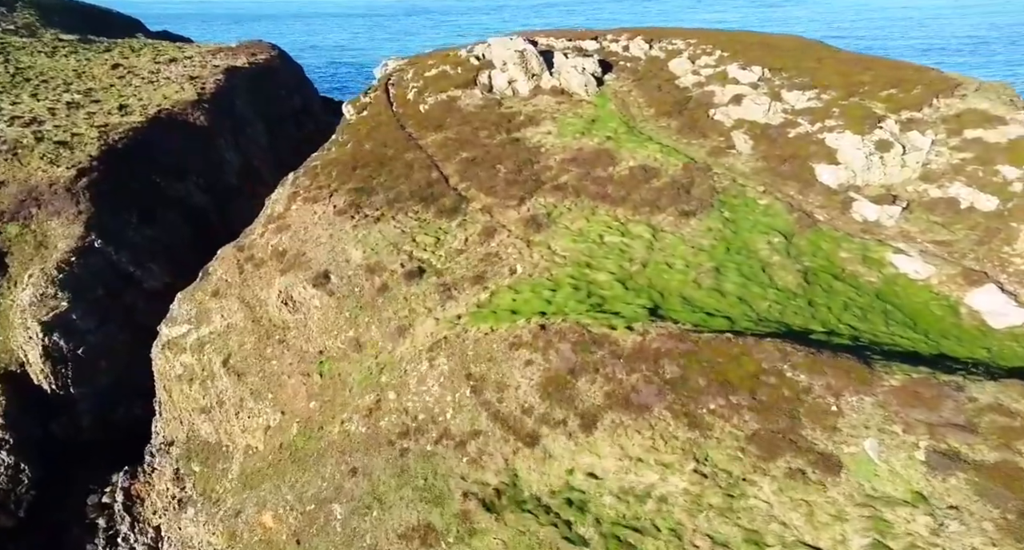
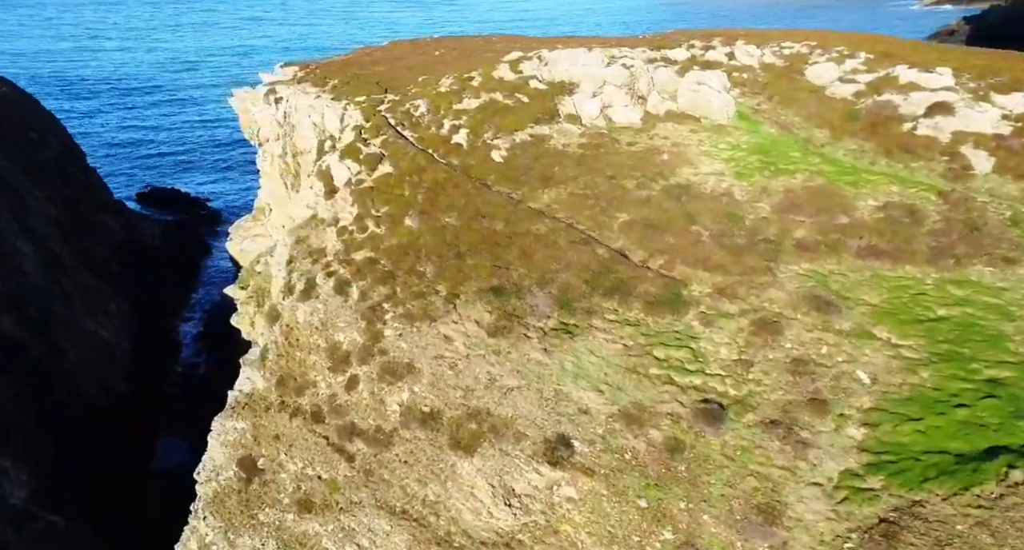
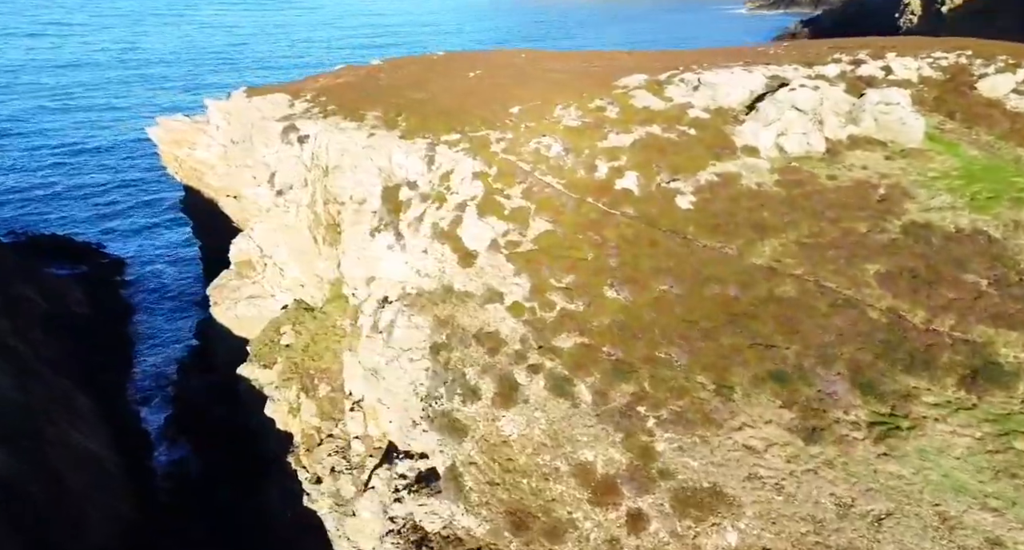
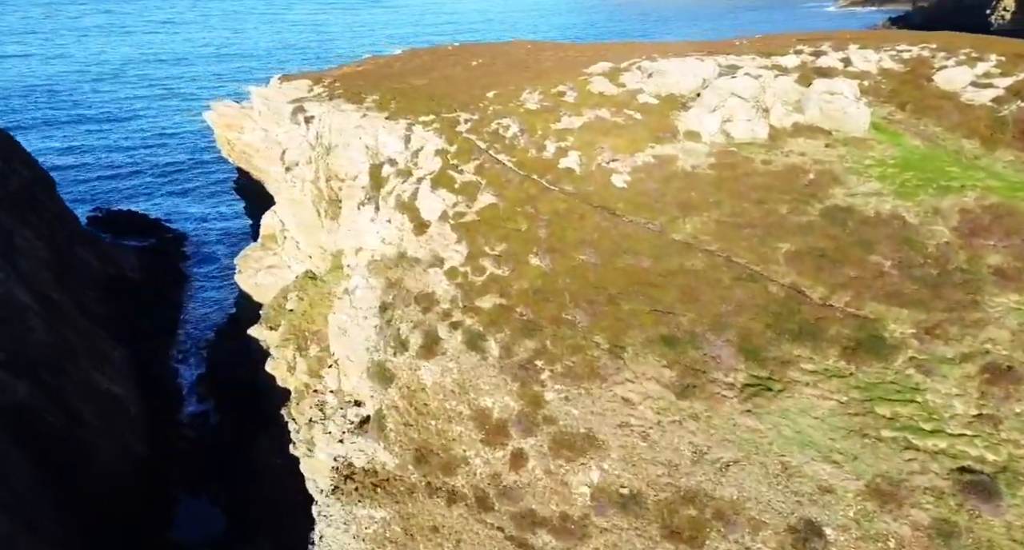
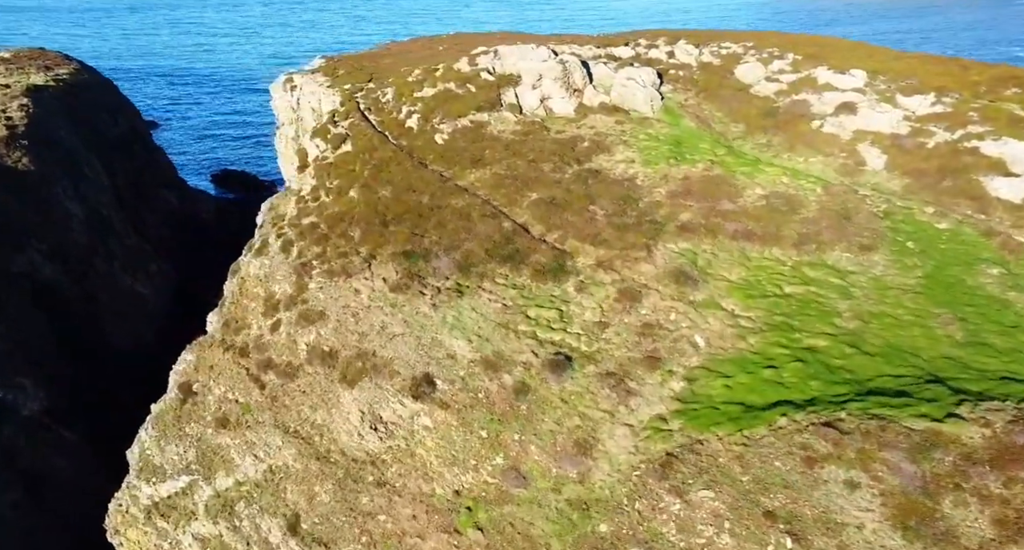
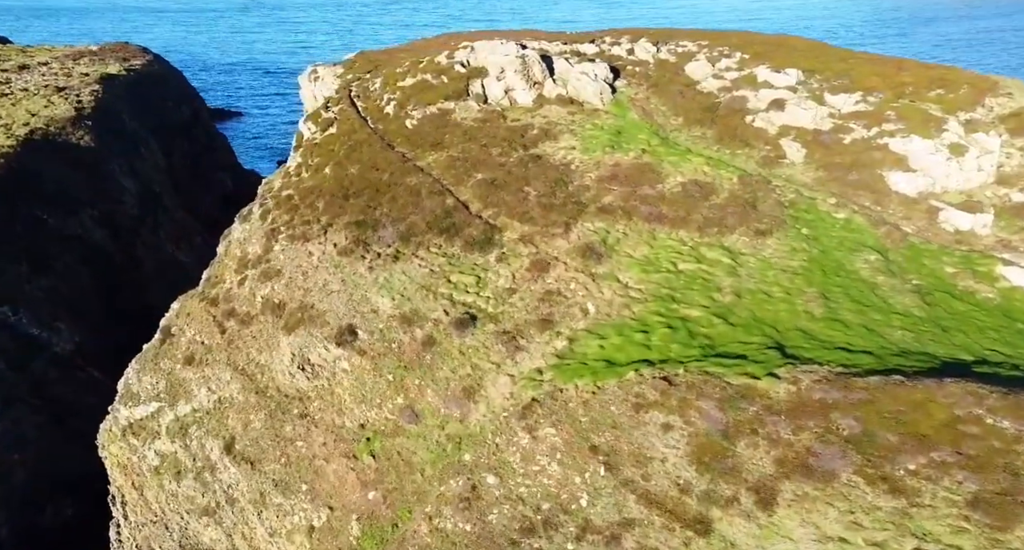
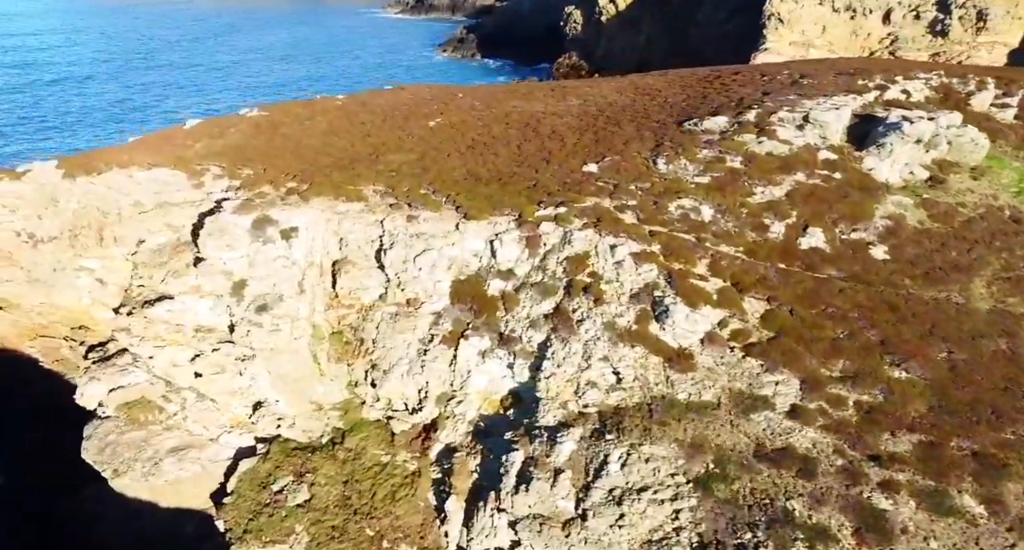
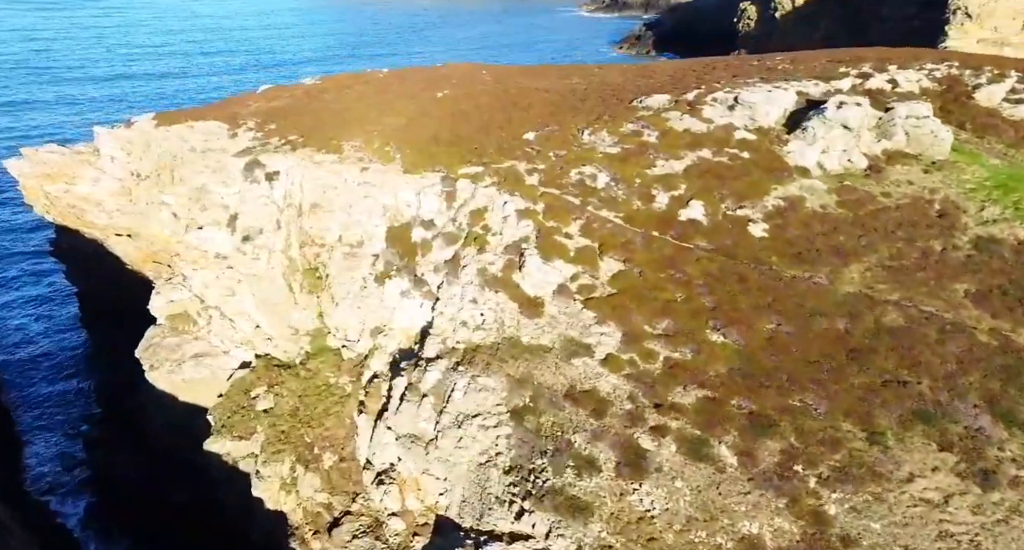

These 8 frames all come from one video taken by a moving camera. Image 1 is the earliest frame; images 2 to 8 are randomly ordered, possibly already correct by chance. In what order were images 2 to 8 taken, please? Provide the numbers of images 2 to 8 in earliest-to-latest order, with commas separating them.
6, 5, 2, 4, 3, 8, 7
